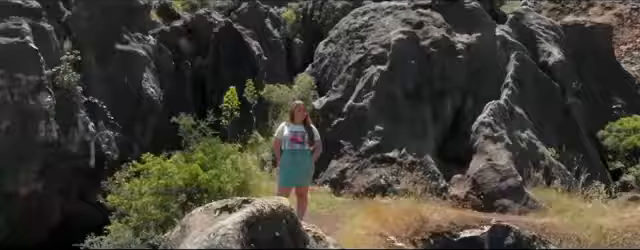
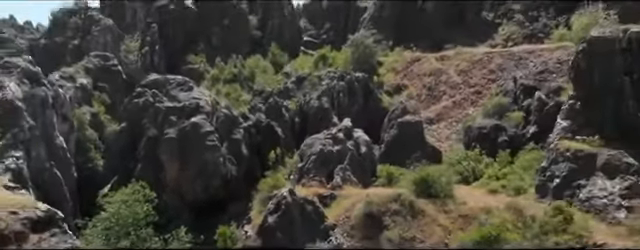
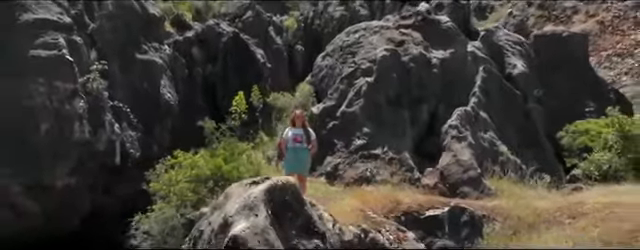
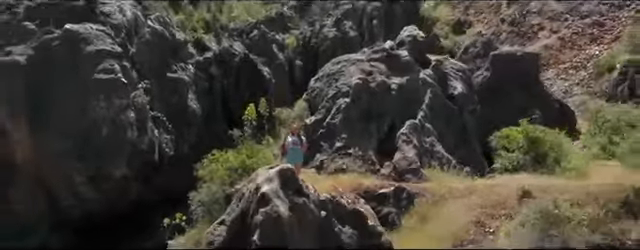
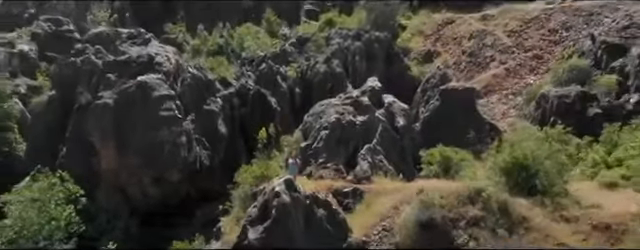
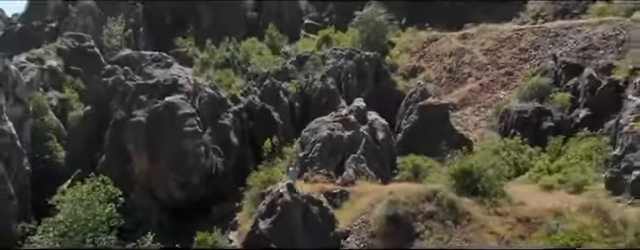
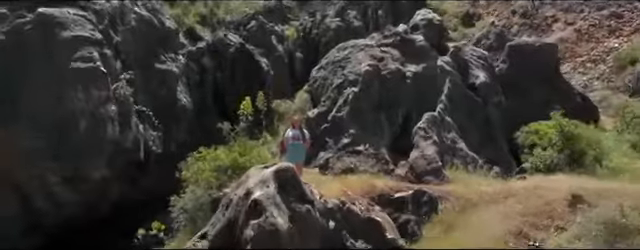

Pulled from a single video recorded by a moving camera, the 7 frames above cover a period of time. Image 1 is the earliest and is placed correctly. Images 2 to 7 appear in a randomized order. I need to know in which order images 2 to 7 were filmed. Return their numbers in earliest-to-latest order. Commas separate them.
3, 7, 4, 5, 6, 2
